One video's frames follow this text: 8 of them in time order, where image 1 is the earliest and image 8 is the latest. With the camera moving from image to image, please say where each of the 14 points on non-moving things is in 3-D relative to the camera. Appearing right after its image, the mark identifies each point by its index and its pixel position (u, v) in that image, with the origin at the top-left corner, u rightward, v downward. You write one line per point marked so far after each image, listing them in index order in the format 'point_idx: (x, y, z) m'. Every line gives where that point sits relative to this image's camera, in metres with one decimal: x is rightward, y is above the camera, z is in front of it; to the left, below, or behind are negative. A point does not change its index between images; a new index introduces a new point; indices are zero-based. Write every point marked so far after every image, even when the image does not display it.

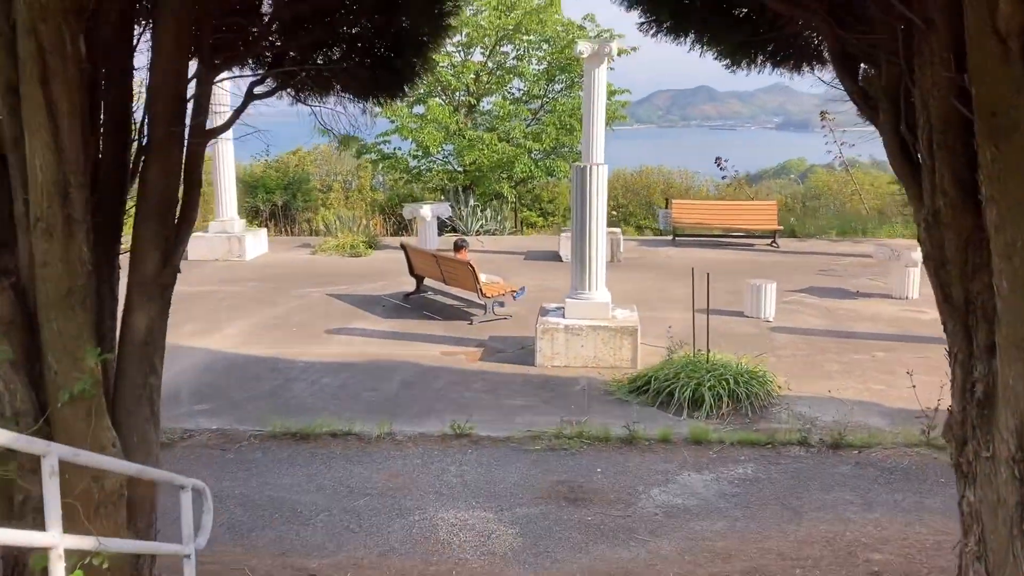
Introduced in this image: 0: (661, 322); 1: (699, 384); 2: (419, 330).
0: (+1.5, -0.4, +9.8) m
1: (+1.4, -0.7, +7.1) m
2: (-0.9, -0.4, +9.6) m
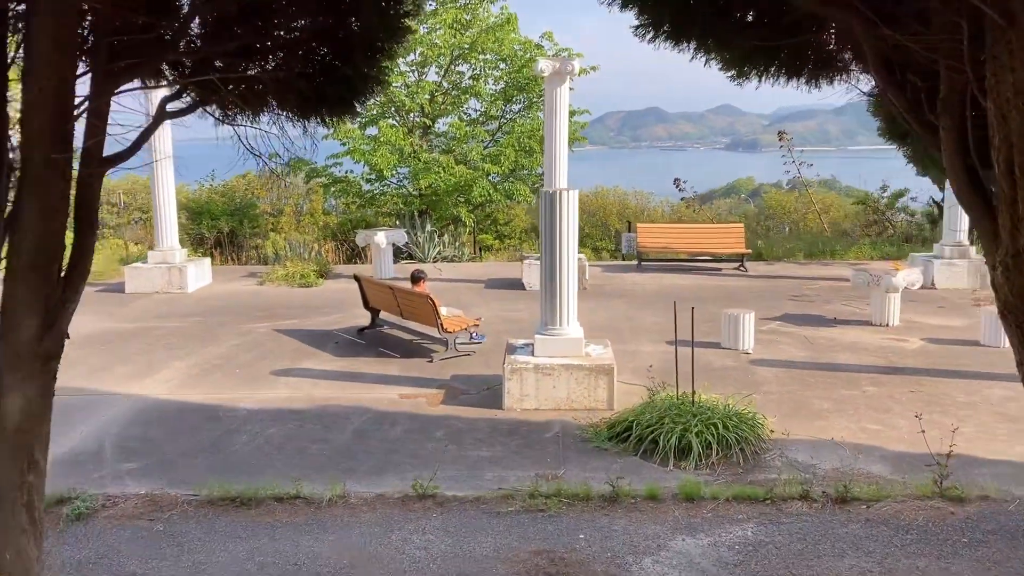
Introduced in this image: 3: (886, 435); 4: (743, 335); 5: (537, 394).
0: (+1.2, -0.7, +9.1) m
1: (+1.2, -1.0, +6.5) m
2: (-1.3, -0.8, +8.8) m
3: (+2.7, -1.1, +6.9) m
4: (+2.3, -0.5, +9.4) m
5: (+0.2, -0.8, +7.6) m
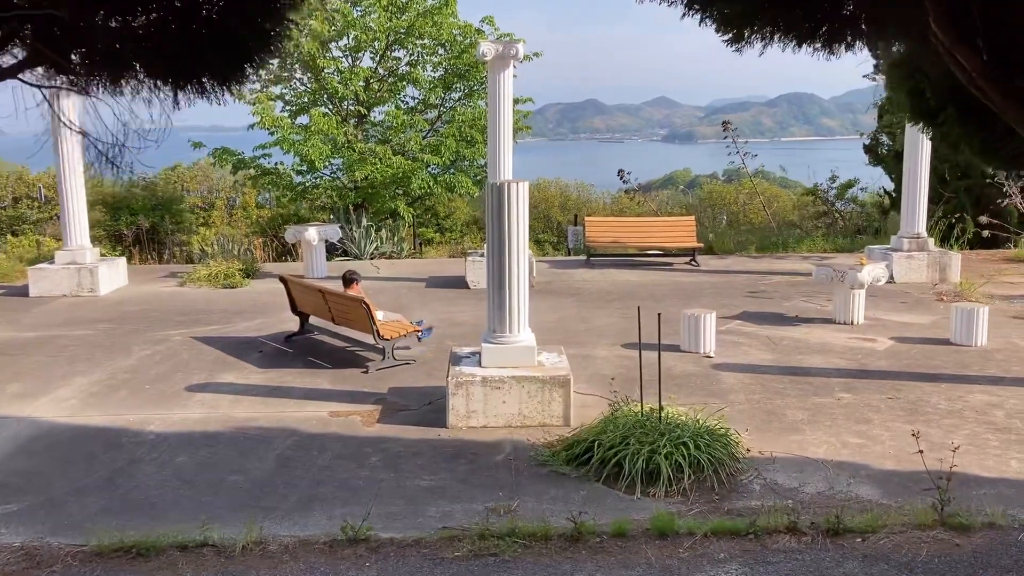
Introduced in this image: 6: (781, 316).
0: (+0.7, -0.7, +8.4) m
1: (+0.9, -1.0, +5.7) m
2: (-1.8, -0.8, +7.9) m
3: (+2.3, -1.1, +6.2) m
4: (+1.8, -0.5, +8.7) m
5: (-0.2, -0.9, +6.8) m
6: (+2.9, -0.3, +10.4) m
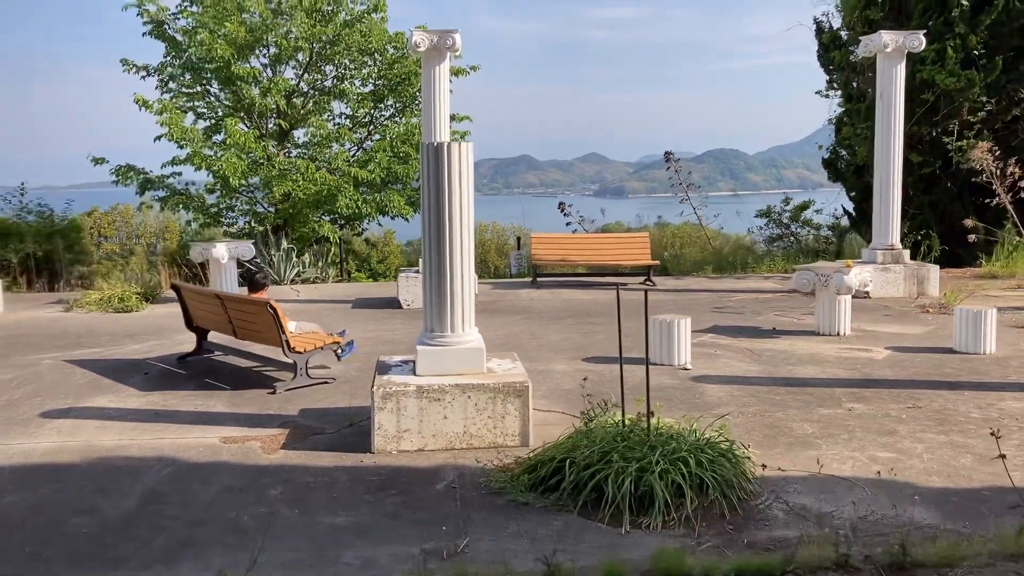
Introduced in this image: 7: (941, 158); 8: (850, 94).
0: (+0.3, -0.7, +7.0) m
1: (+0.6, -0.8, +4.4) m
2: (-2.2, -0.8, +6.4) m
3: (+2.1, -0.9, +5.0) m
4: (+1.3, -0.5, +7.4) m
5: (-0.5, -0.8, +5.3) m
6: (+2.4, -0.4, +9.2) m
7: (+6.1, +1.8, +13.5) m
8: (+5.3, +3.0, +14.8) m
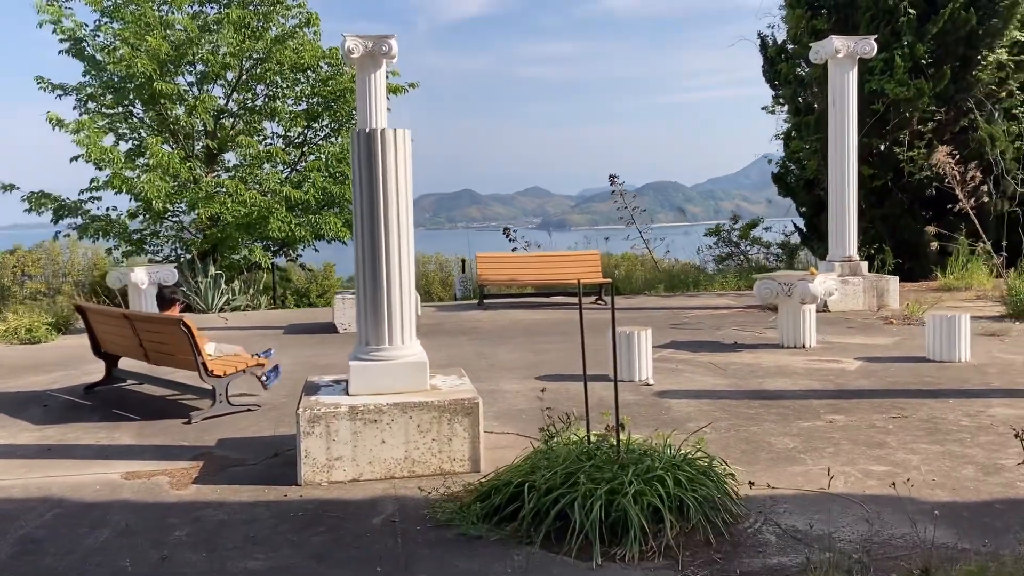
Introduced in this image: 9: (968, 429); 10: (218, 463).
0: (-0.1, -0.7, +6.4) m
1: (+0.4, -0.8, +3.7) m
2: (-2.5, -0.9, +5.6) m
3: (+1.8, -0.9, +4.4) m
4: (+0.9, -0.5, +6.8) m
5: (-0.8, -0.8, +4.6) m
6: (+1.9, -0.5, +8.7) m
7: (+5.3, +1.6, +13.3) m
8: (+4.4, +2.7, +14.5) m
9: (+2.5, -0.8, +5.2) m
10: (-1.6, -0.9, +5.0) m
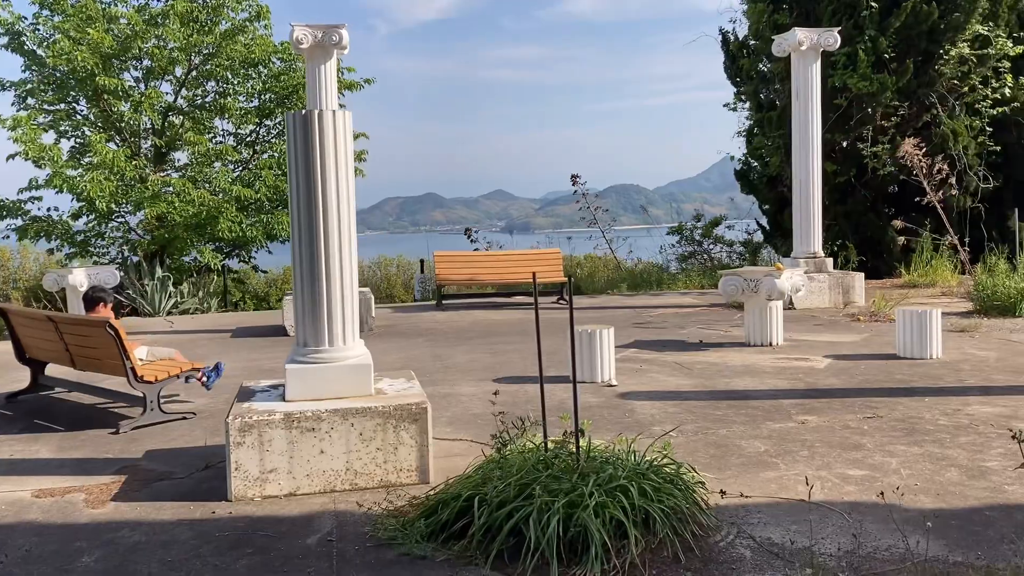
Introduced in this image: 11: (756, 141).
0: (-0.4, -0.7, +6.0) m
1: (+0.2, -0.8, +3.4) m
2: (-2.7, -0.9, +5.1) m
3: (+1.6, -0.8, +4.1) m
4: (+0.6, -0.5, +6.5) m
5: (-1.0, -0.8, +4.2) m
6: (+1.5, -0.5, +8.4) m
7: (+4.7, +1.7, +13.1) m
8: (+3.7, +2.8, +14.3) m
9: (+2.3, -0.7, +4.9) m
10: (-1.8, -0.9, +4.6) m
11: (+3.7, +2.2, +14.3) m
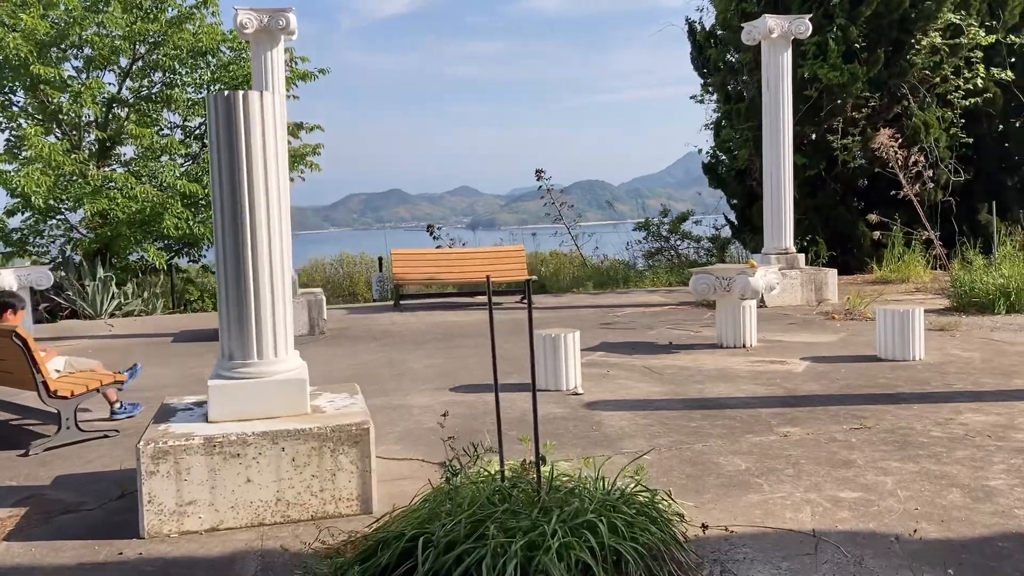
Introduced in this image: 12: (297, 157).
0: (-0.6, -0.7, +5.5) m
1: (+0.1, -0.8, +2.9) m
2: (-2.9, -0.9, +4.5) m
3: (+1.4, -0.9, +3.7) m
4: (+0.3, -0.5, +6.0) m
5: (-1.2, -0.8, +3.7) m
6: (+1.2, -0.5, +7.9) m
7: (+4.2, +1.7, +12.8) m
8: (+3.2, +2.8, +14.0) m
9: (+2.1, -0.7, +4.5) m
10: (-2.0, -0.9, +4.0) m
11: (+3.1, +2.3, +14.0) m
12: (-3.2, +1.9, +14.0) m
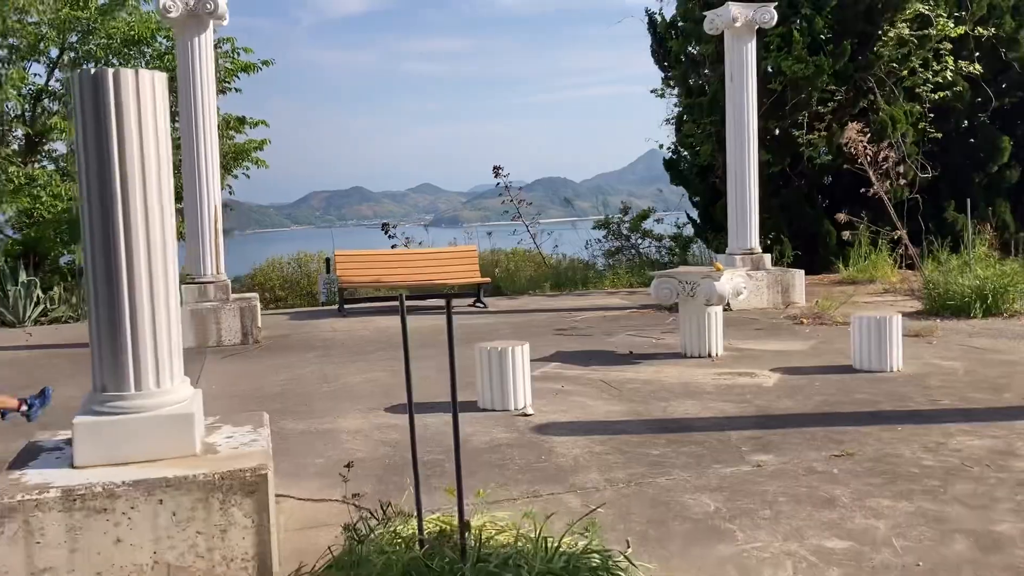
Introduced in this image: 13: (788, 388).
0: (-0.9, -0.8, +4.9) m
1: (-0.1, -0.9, +2.3) m
2: (-3.2, -1.0, +3.8) m
3: (+1.2, -0.9, +3.1) m
4: (0.0, -0.6, +5.4) m
5: (-1.4, -0.9, +3.0) m
6: (+0.8, -0.5, +7.3) m
7: (+3.6, +1.7, +12.3) m
8: (+2.5, +2.8, +13.4) m
9: (+1.8, -0.8, +4.0) m
10: (-2.2, -1.0, +3.3) m
11: (+2.5, +2.3, +13.4) m
12: (-3.8, +1.9, +13.3) m
13: (+1.7, -0.6, +5.8) m
